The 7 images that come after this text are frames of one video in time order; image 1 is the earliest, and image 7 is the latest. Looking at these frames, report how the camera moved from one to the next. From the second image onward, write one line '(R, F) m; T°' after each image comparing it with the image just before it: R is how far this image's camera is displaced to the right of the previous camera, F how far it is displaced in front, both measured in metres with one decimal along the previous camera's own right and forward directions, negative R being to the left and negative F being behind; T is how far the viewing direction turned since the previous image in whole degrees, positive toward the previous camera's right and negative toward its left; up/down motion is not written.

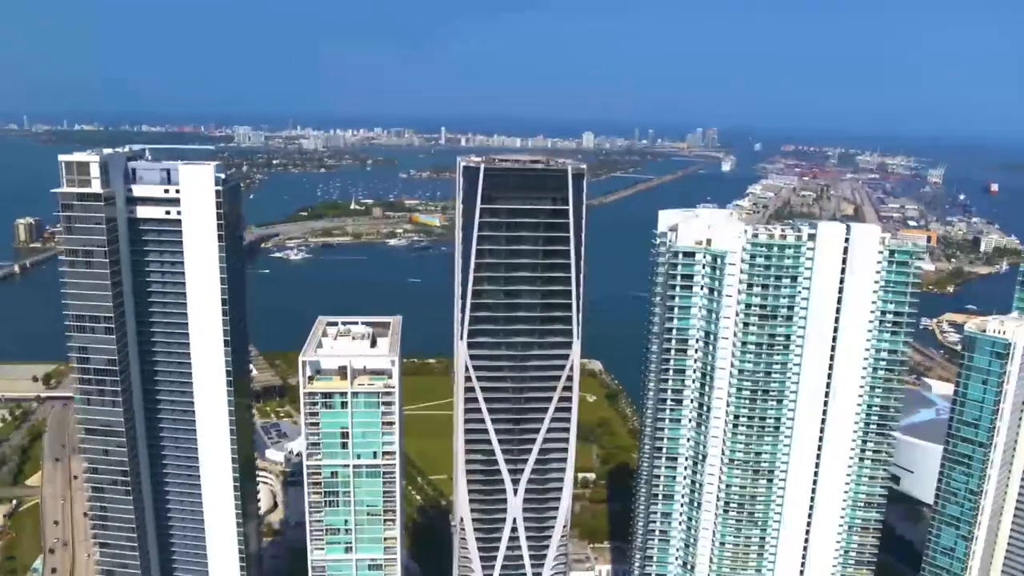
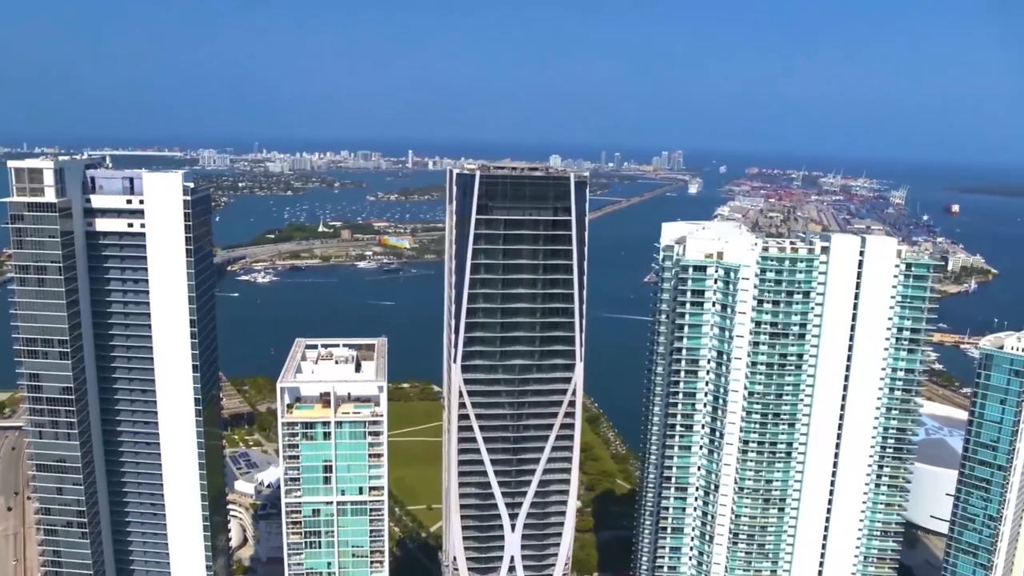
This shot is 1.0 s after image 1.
(-1.3, +2.8) m; +2°
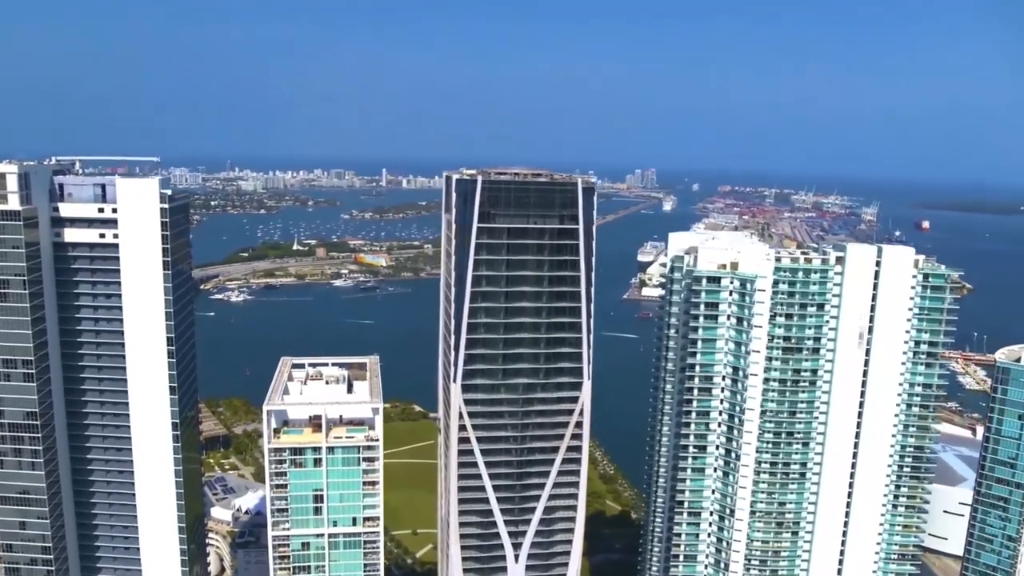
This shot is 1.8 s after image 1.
(-1.2, +2.1) m; +2°
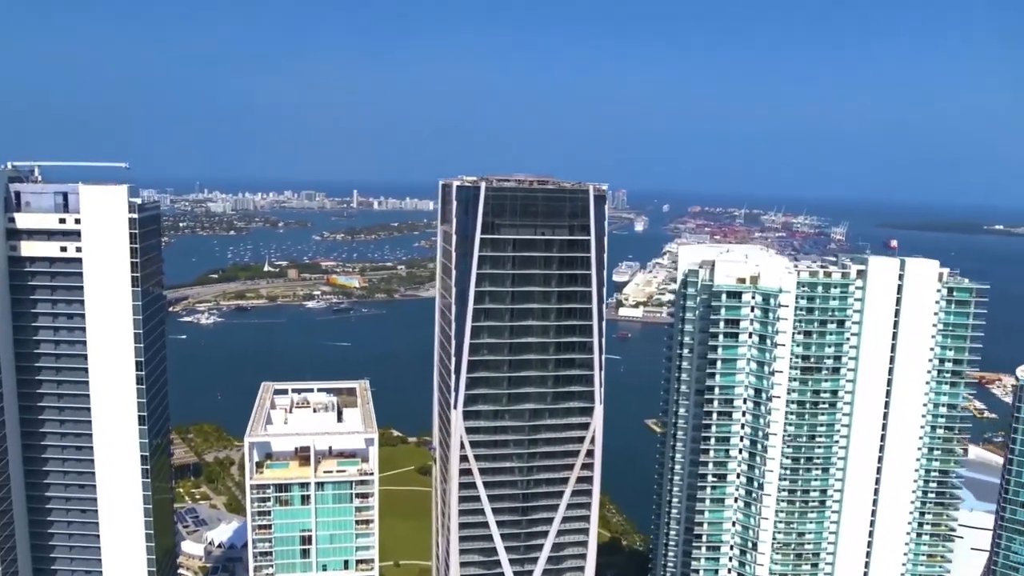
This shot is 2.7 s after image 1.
(-1.3, +2.5) m; +2°
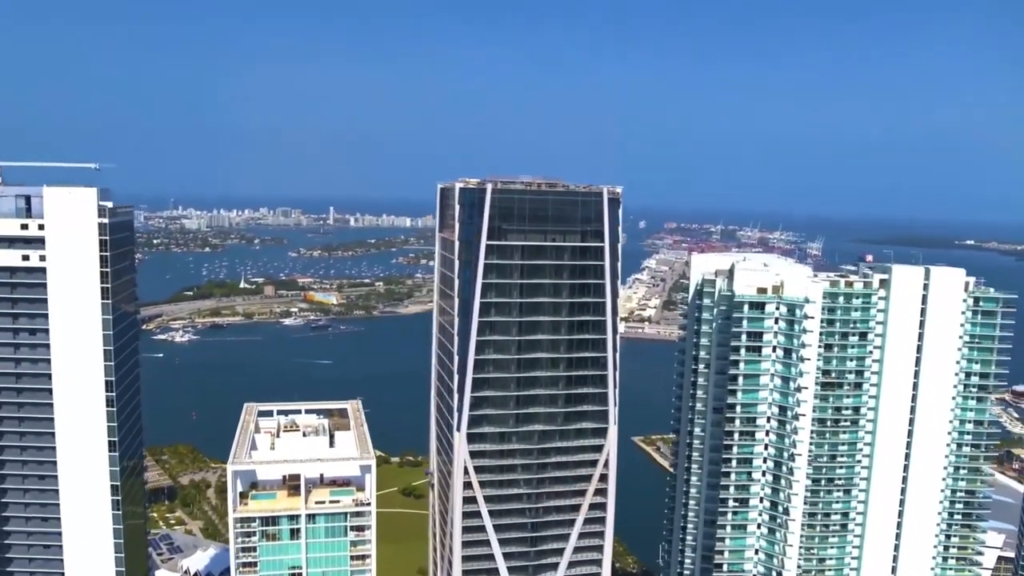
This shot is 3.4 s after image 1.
(-1.1, +2.2) m; +2°
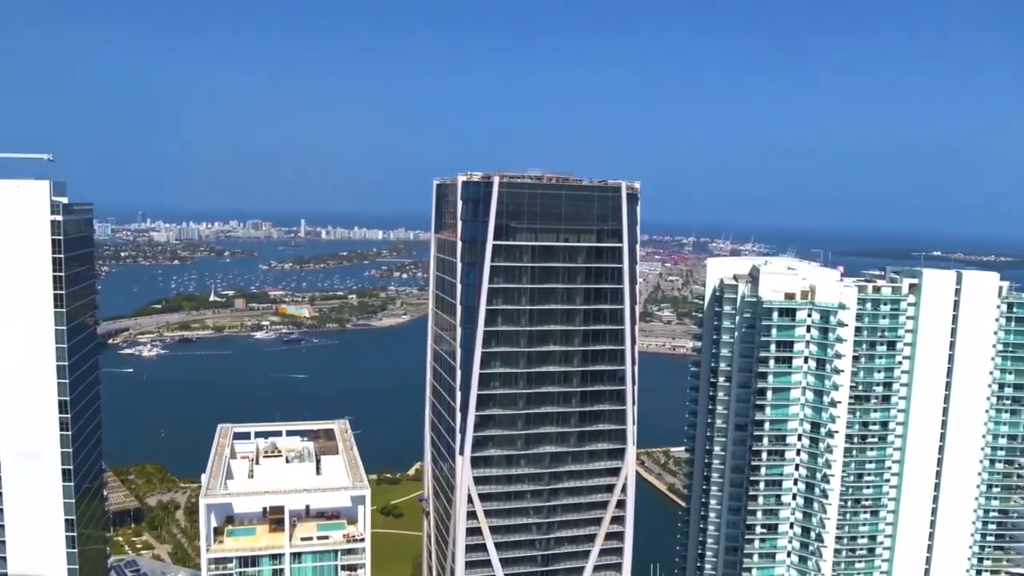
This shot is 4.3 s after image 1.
(-1.1, +2.7) m; +2°
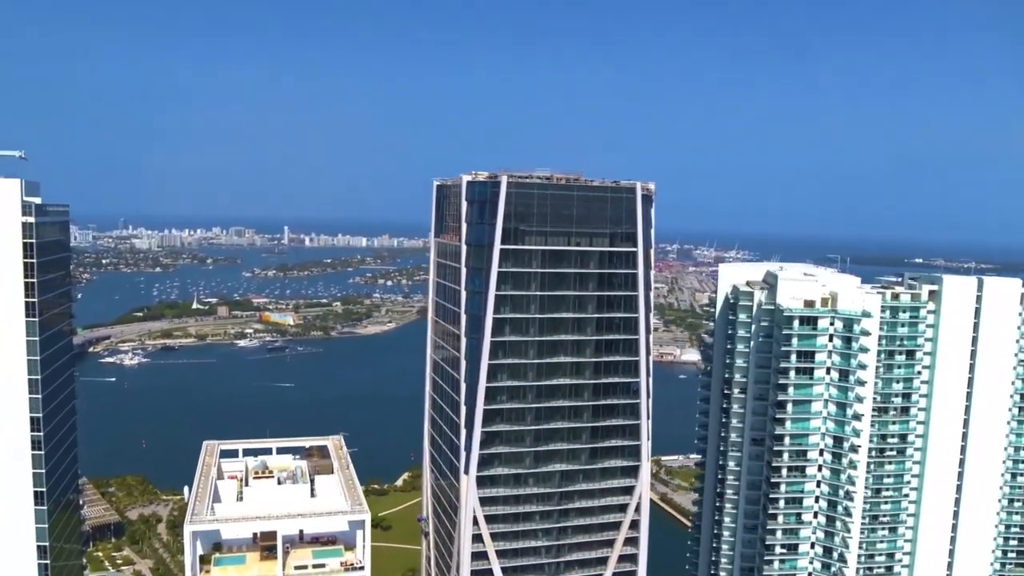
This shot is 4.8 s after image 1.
(-0.7, +1.5) m; +1°
